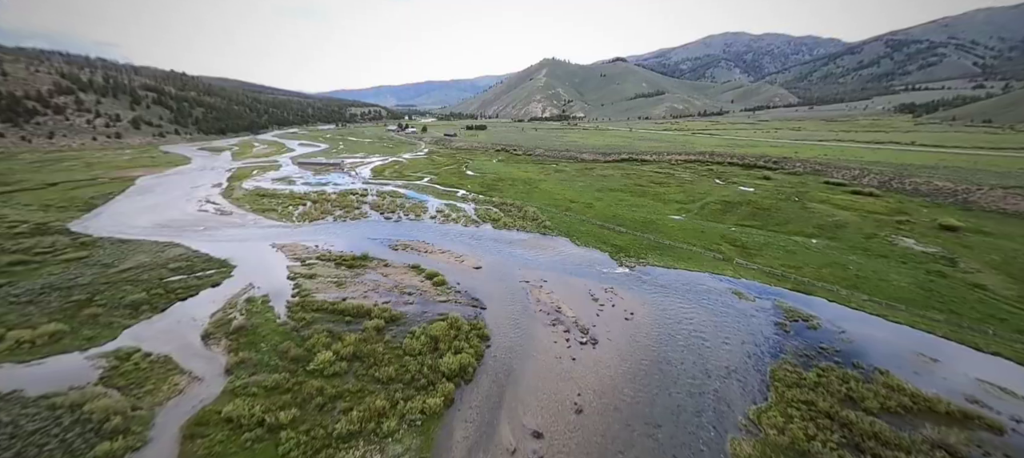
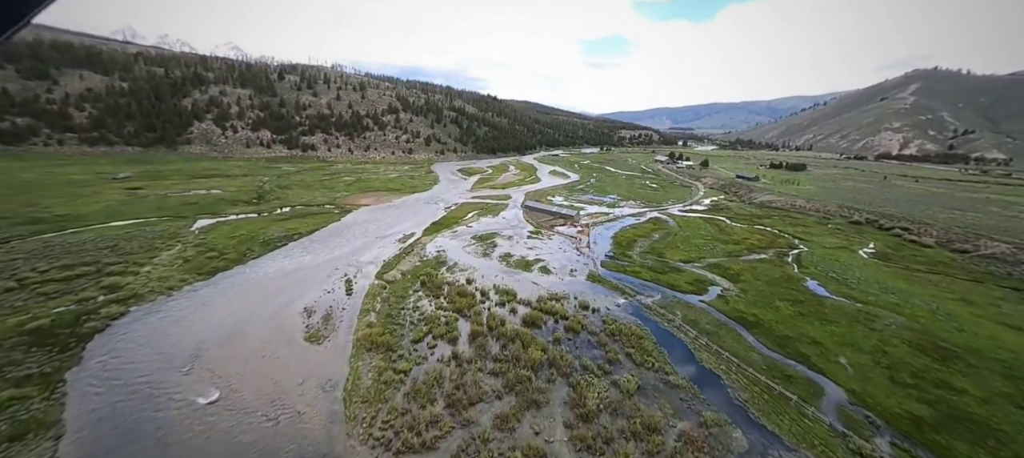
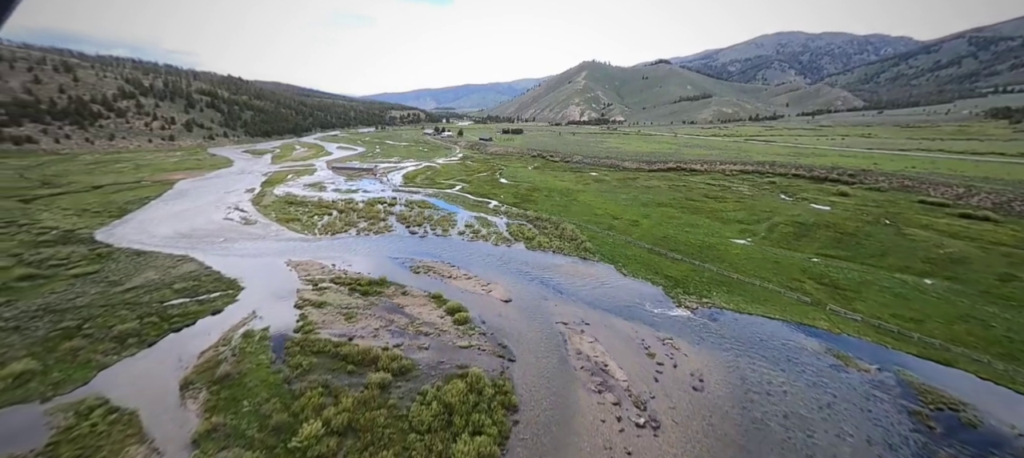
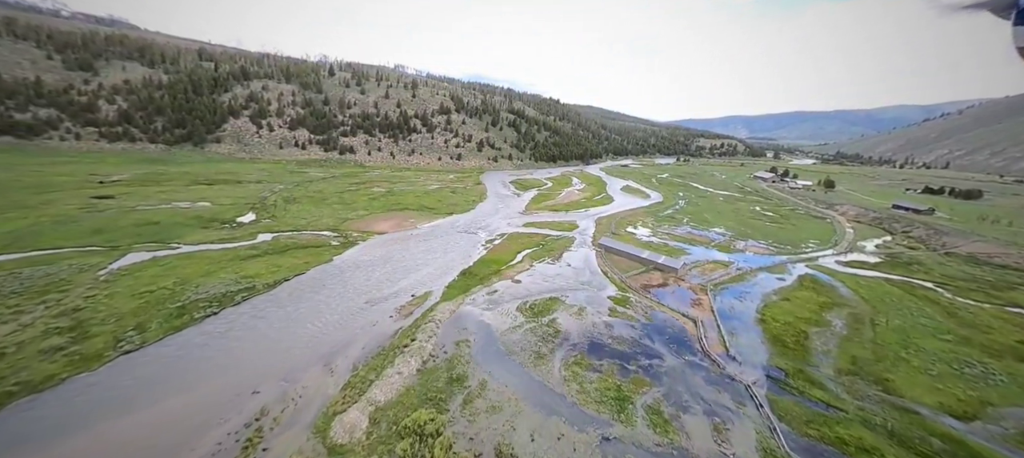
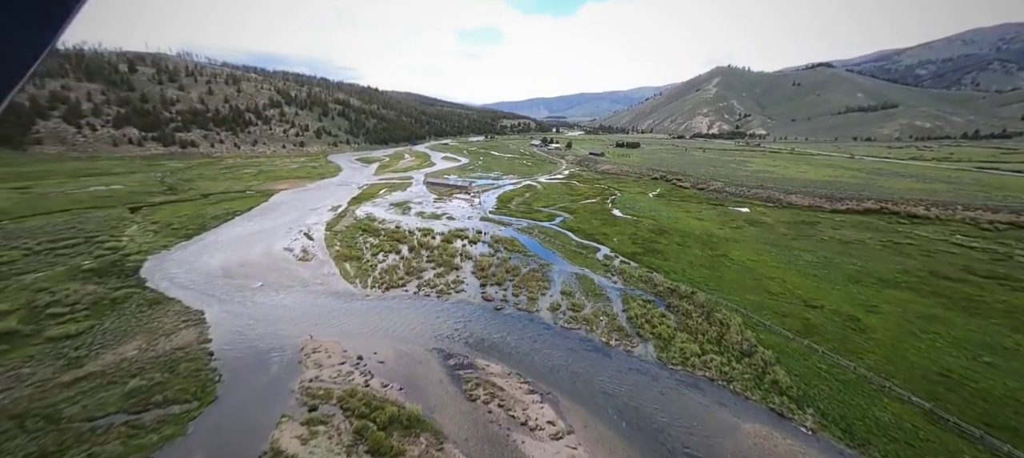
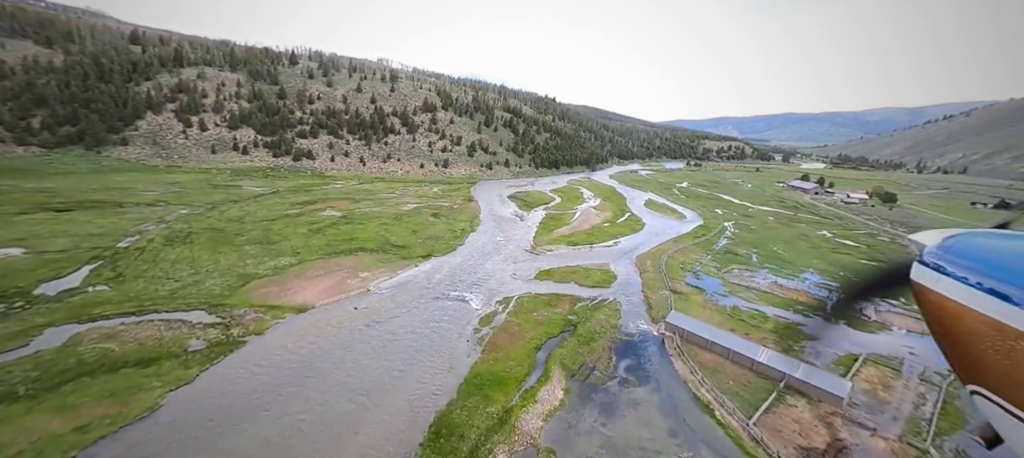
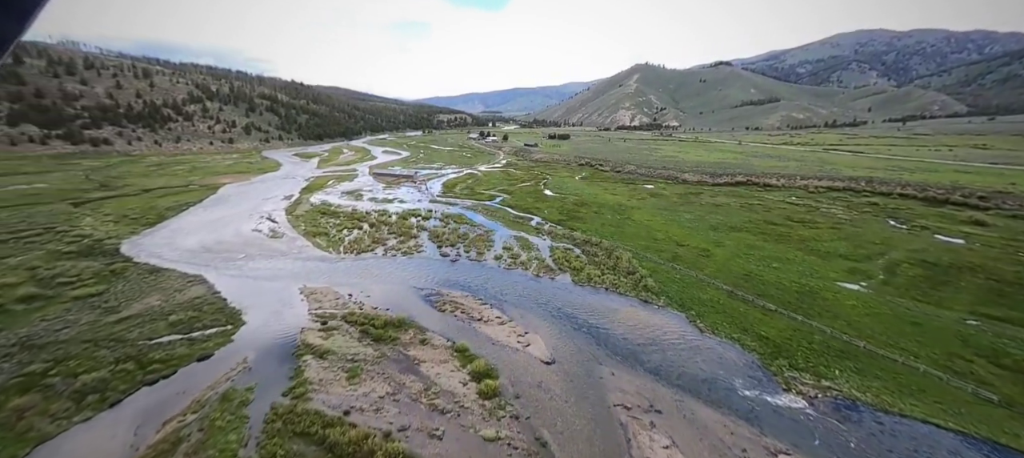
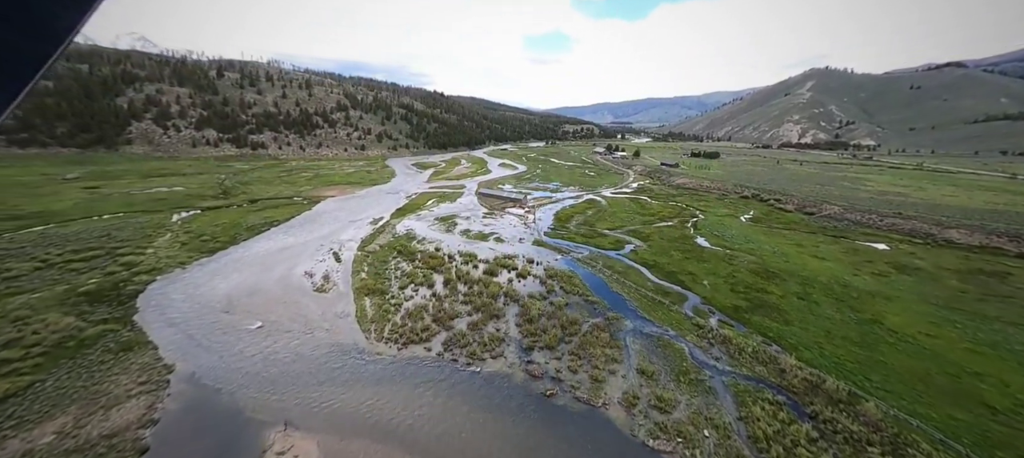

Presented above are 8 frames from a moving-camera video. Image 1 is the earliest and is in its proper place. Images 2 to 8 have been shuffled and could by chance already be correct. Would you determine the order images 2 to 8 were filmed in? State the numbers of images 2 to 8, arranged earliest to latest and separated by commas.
3, 7, 5, 8, 2, 4, 6
